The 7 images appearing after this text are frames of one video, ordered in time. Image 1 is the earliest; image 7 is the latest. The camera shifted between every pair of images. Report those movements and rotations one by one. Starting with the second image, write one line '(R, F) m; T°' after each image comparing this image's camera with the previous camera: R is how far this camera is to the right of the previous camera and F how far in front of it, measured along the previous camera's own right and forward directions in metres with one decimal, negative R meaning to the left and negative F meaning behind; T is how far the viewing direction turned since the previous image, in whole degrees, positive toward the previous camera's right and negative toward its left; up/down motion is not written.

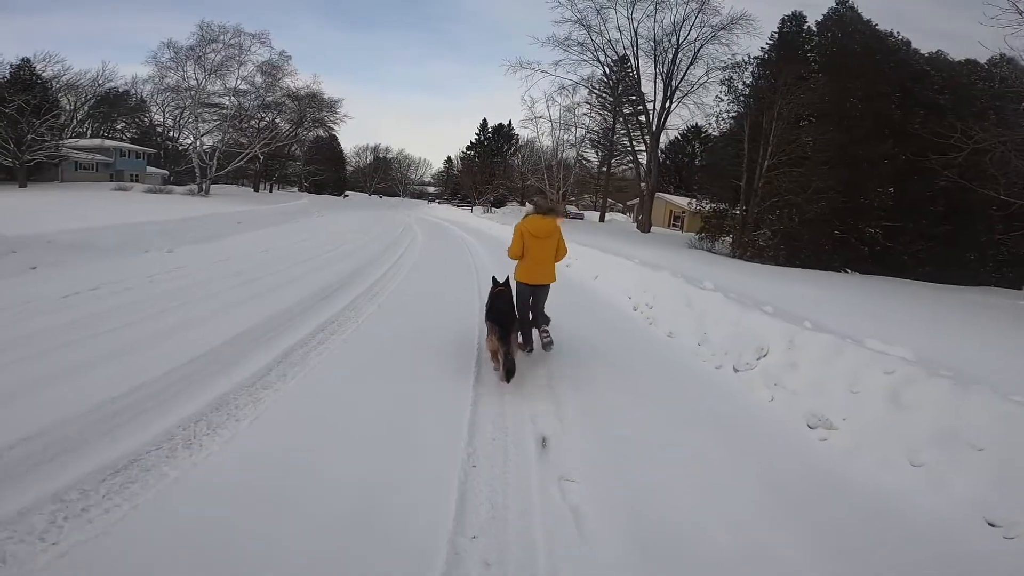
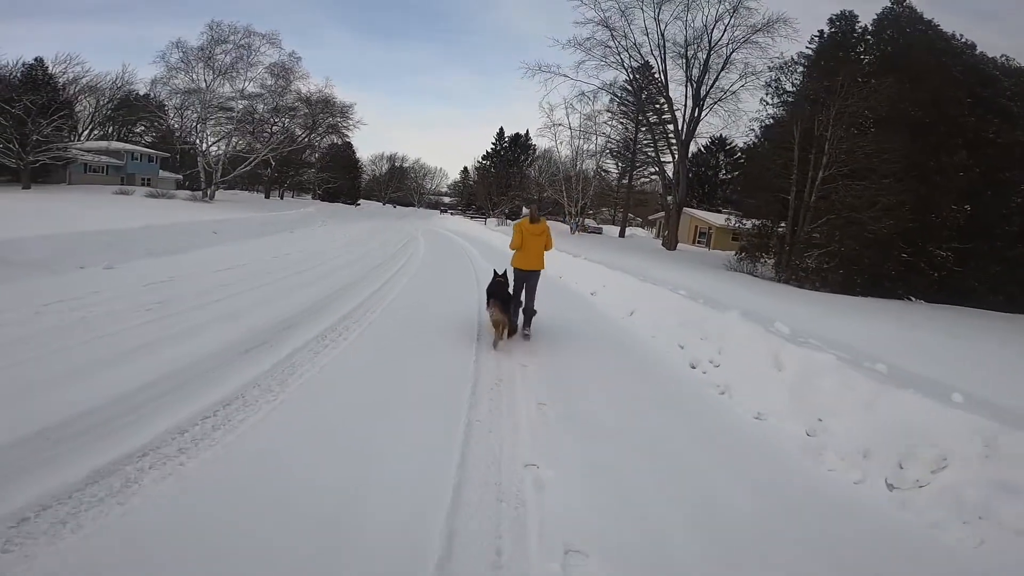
(0.0, +1.5) m; -2°
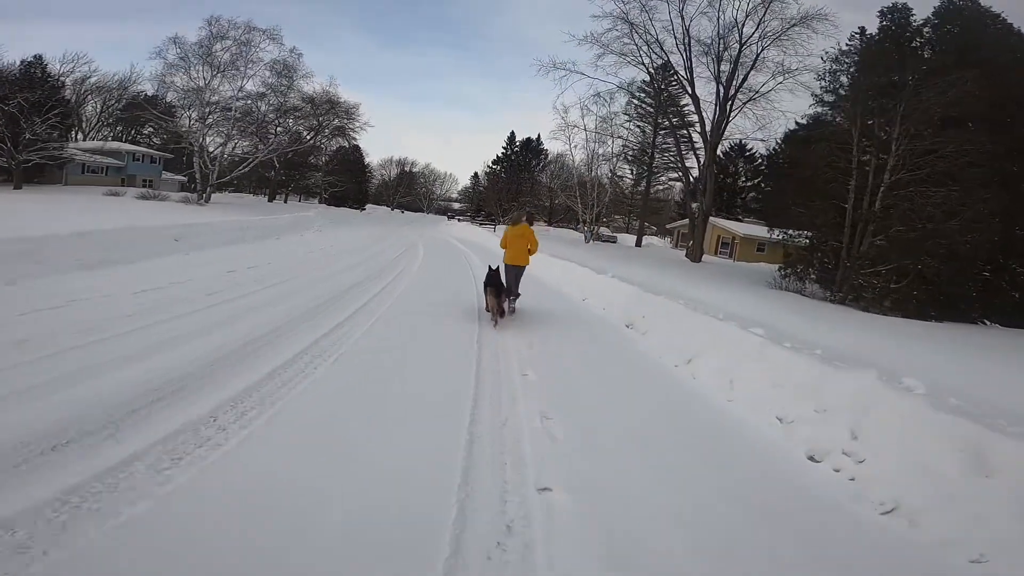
(0.0, +1.5) m; -1°
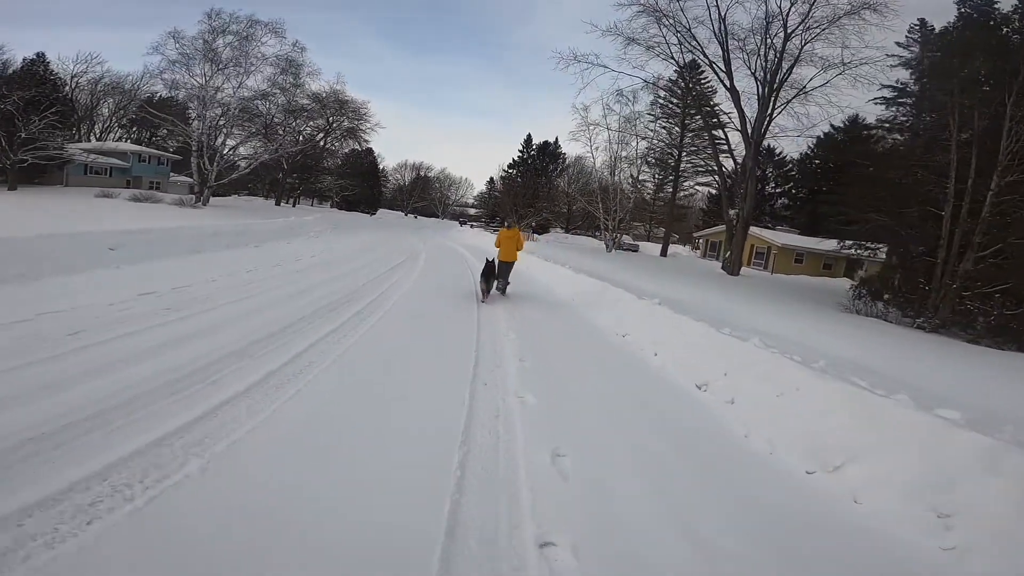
(0.0, +1.7) m; -2°
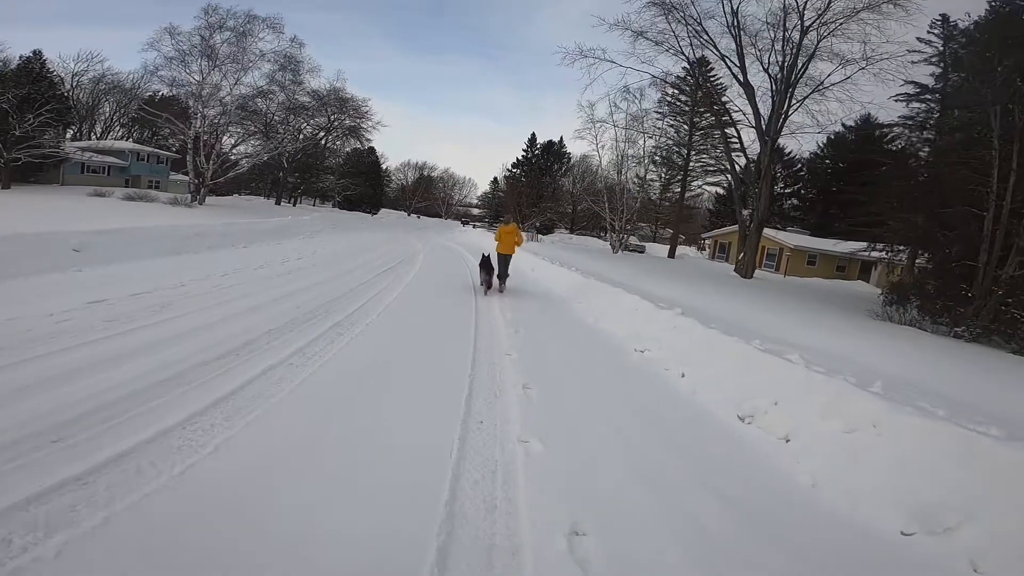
(0.0, +0.6) m; 0°
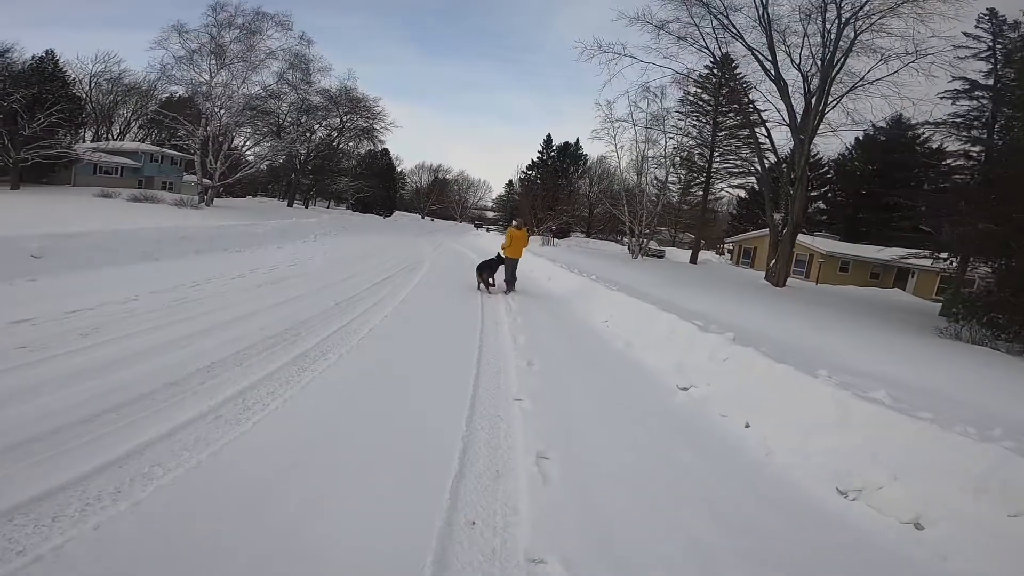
(0.0, +0.9) m; -2°
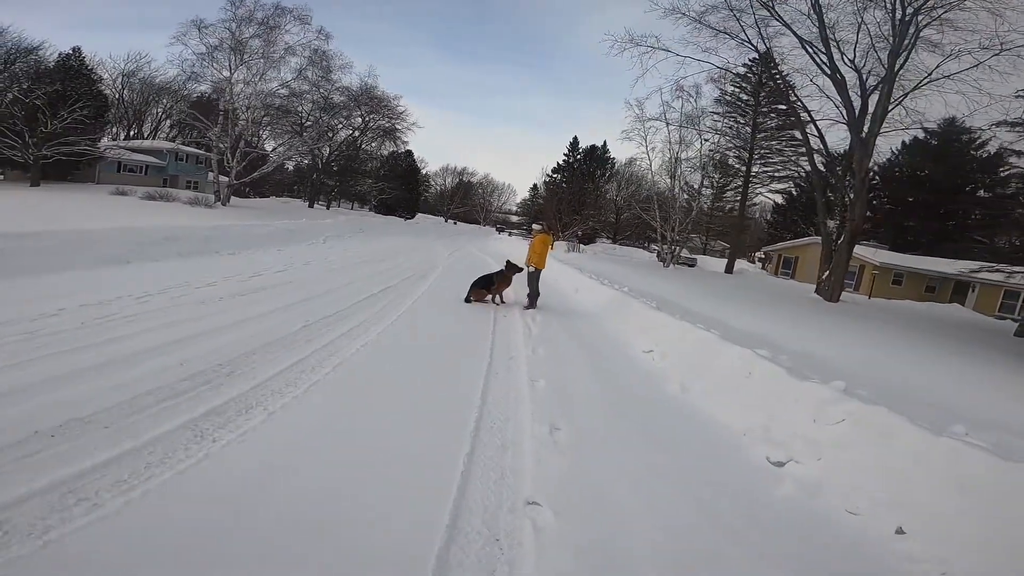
(0.0, +1.1) m; -3°
